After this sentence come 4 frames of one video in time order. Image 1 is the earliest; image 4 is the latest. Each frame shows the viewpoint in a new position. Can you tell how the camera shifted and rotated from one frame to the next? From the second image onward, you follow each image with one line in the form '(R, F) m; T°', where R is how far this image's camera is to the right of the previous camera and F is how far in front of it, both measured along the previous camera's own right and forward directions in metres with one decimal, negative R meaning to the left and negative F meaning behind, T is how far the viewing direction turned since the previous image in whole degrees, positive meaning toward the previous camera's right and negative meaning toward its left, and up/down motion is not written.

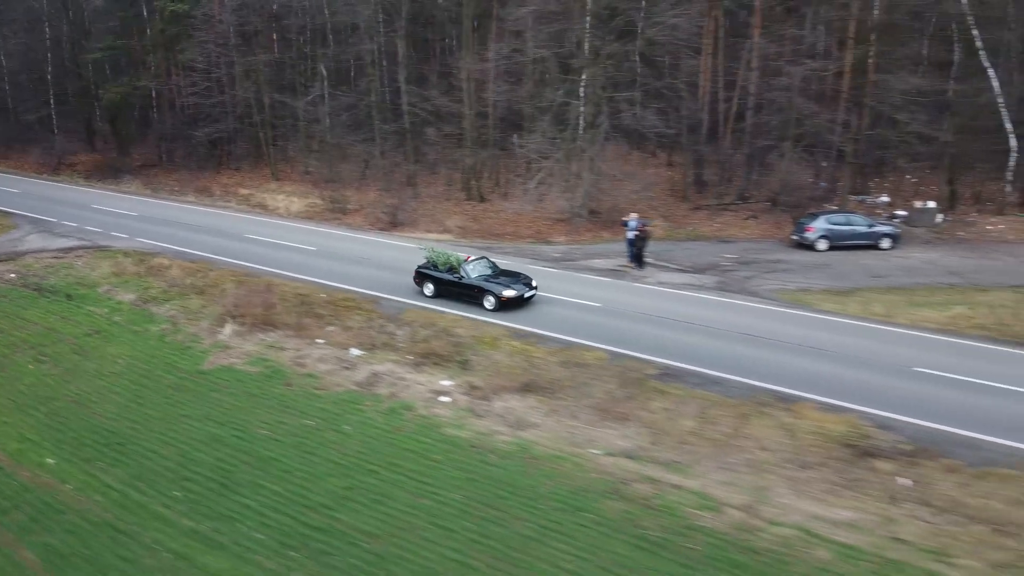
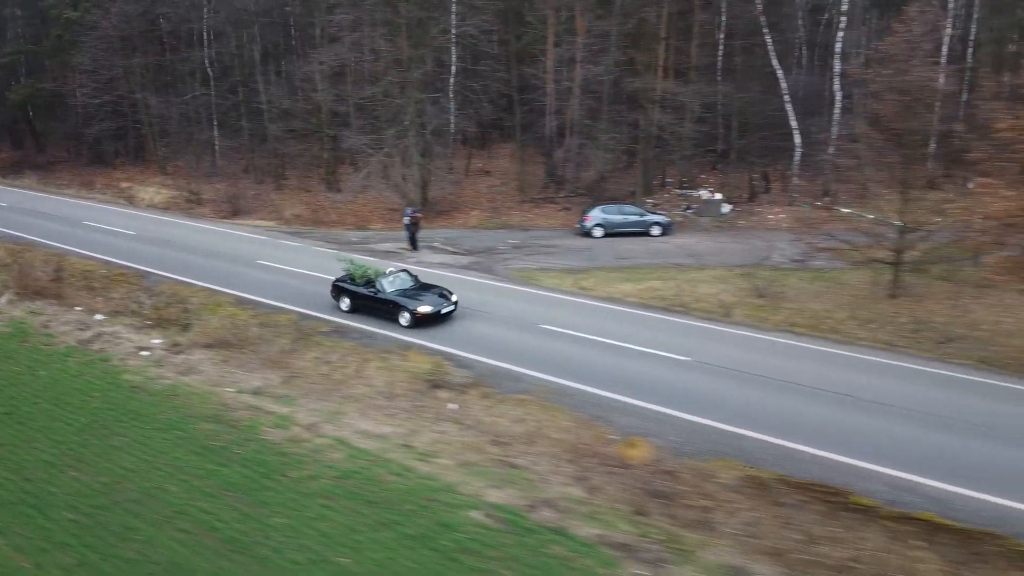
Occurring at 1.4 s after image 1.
(+5.6, -2.3) m; 0°
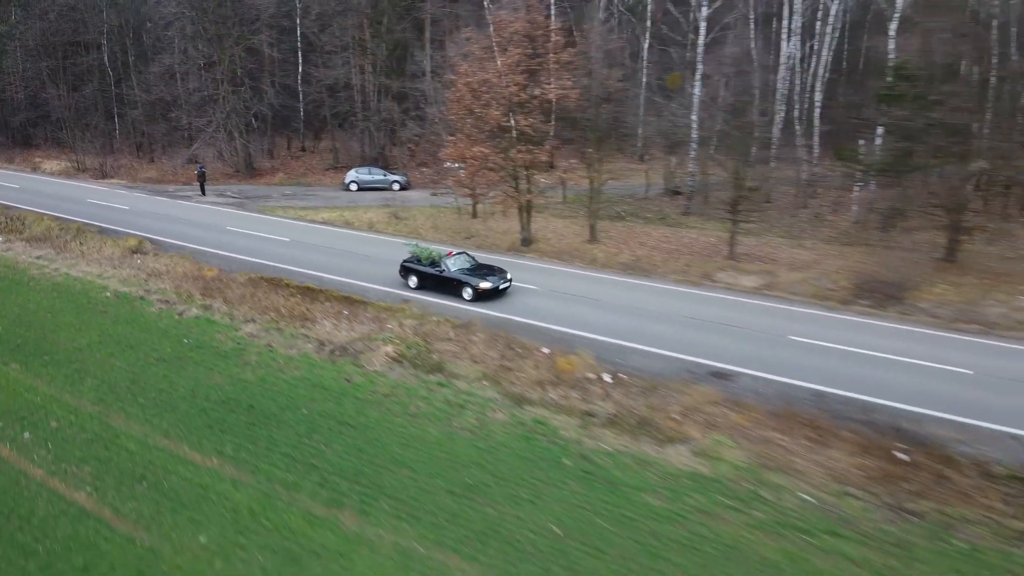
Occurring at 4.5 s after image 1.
(+9.3, -10.2) m; 0°
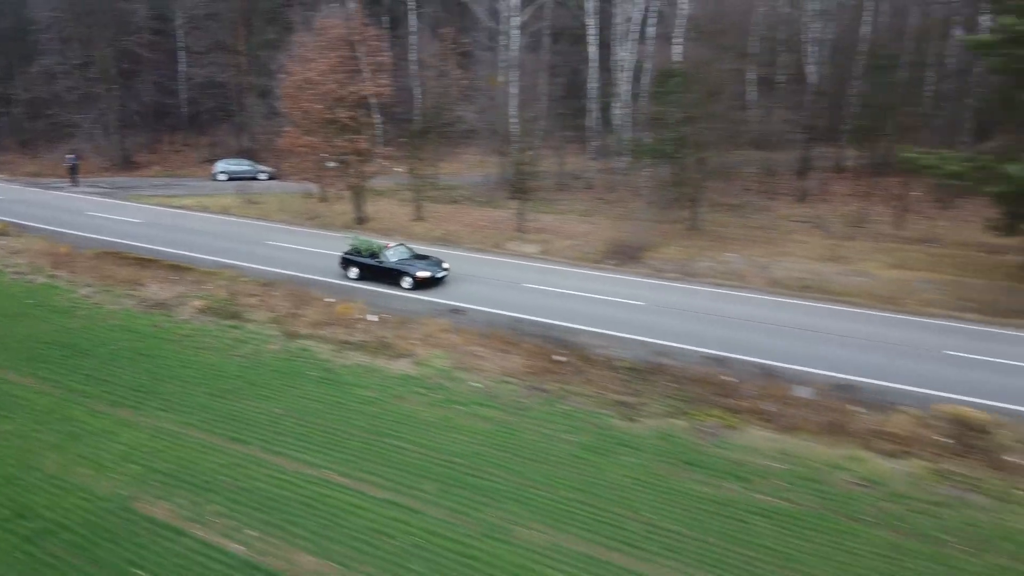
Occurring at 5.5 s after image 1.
(+3.3, -3.8) m; +5°
